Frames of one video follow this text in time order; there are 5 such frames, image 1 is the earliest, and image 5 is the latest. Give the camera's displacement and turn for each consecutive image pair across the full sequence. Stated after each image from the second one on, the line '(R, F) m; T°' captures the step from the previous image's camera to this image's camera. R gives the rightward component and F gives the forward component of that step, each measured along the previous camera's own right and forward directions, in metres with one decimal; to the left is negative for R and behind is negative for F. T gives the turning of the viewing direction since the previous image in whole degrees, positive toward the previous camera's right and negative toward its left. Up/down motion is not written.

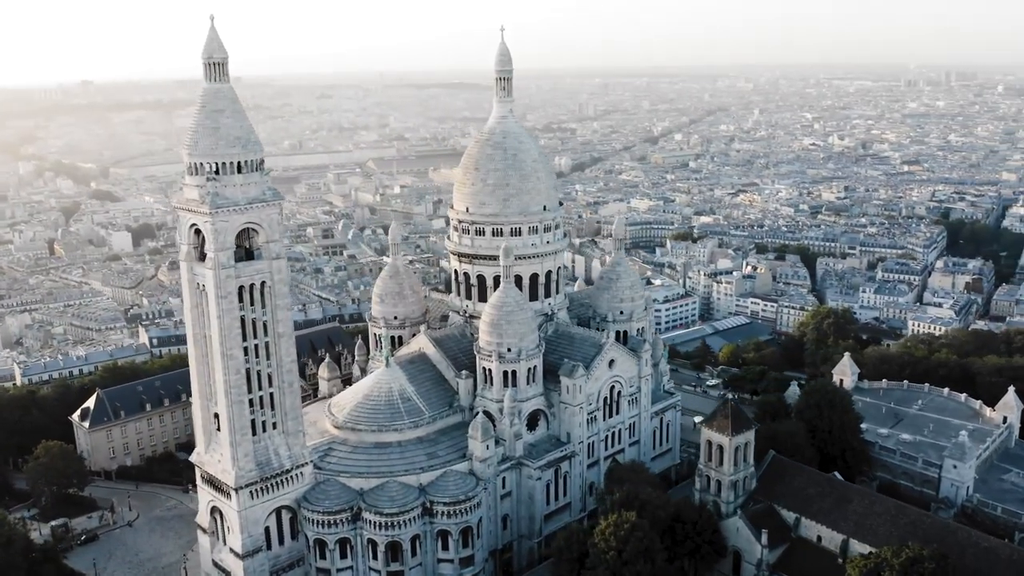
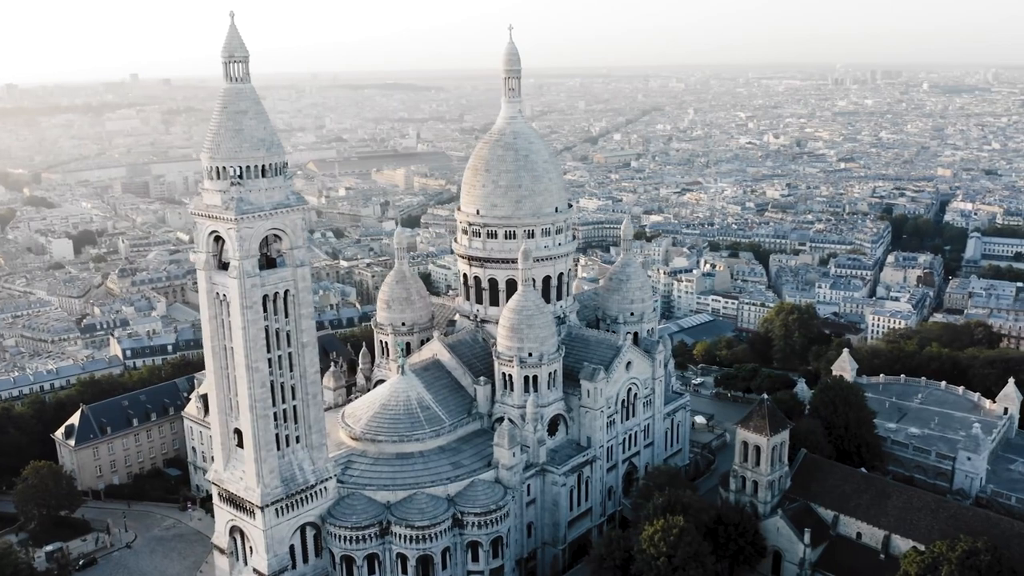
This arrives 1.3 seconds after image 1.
(-5.2, +1.3) m; +4°
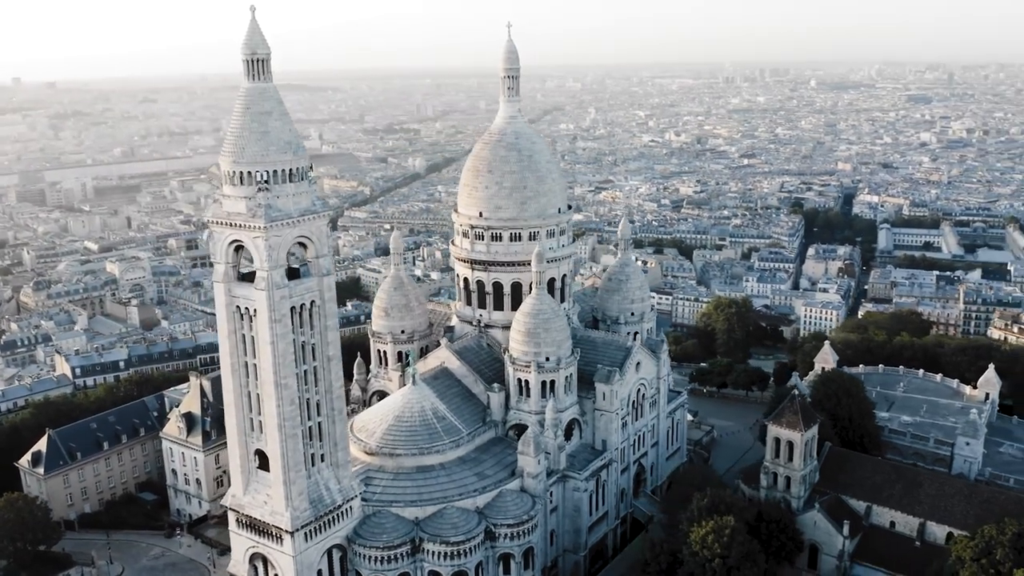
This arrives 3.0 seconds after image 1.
(-6.9, +1.8) m; +6°
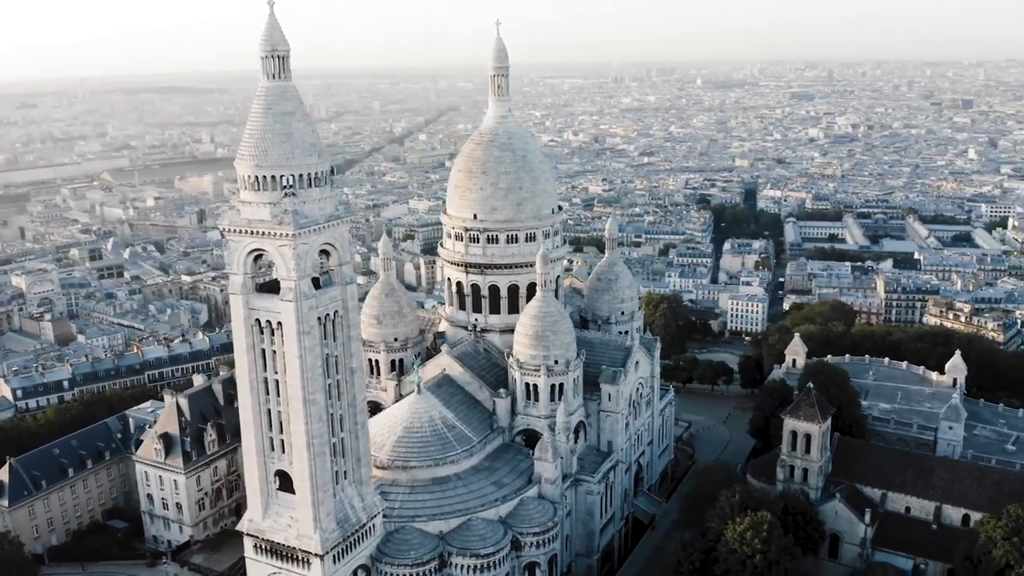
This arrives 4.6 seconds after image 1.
(-6.5, +1.5) m; +7°
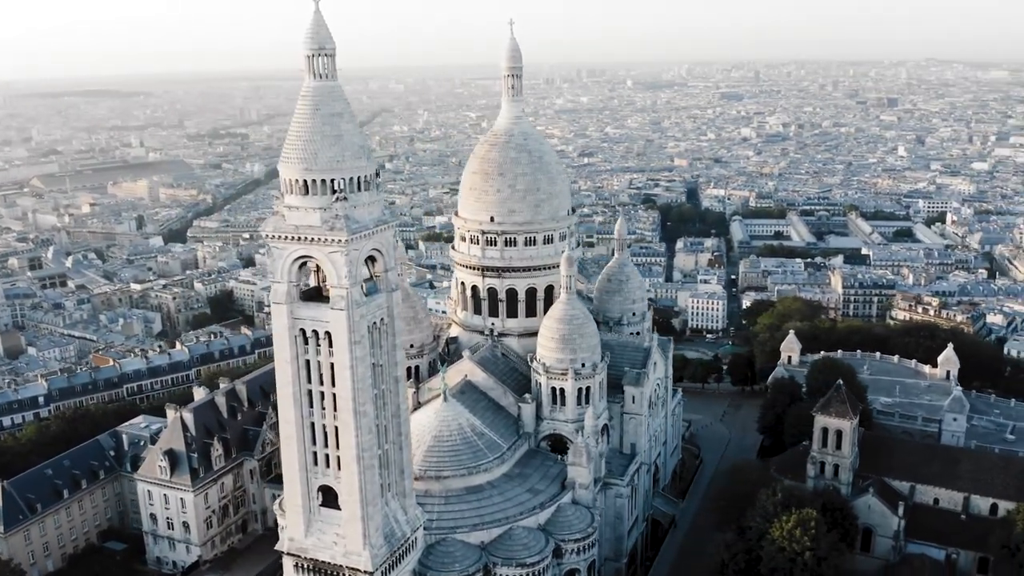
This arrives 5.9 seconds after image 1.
(-5.4, +1.1) m; +4°
